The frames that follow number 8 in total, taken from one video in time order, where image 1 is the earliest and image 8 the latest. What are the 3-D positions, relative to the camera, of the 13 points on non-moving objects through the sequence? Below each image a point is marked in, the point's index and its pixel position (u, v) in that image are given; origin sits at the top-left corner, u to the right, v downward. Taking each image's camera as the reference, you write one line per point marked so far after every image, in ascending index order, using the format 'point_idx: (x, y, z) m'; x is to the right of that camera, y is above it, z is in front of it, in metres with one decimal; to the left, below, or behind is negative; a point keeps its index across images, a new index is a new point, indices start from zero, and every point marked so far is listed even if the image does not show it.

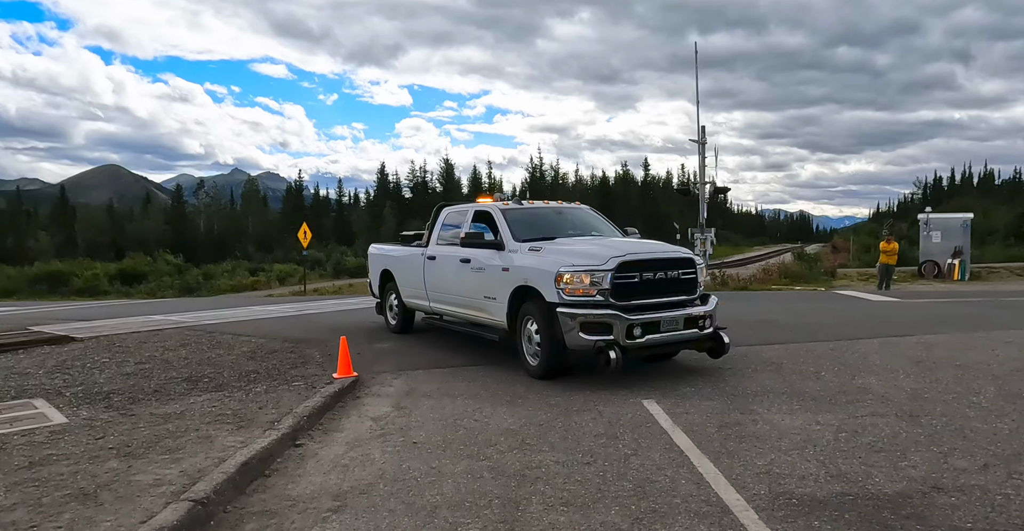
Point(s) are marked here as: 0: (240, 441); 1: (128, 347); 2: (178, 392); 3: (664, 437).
0: (-2.1, -1.4, +5.5) m
1: (-6.0, -1.3, +10.9) m
2: (-3.8, -1.4, +7.9) m
3: (+1.2, -1.4, +5.6) m
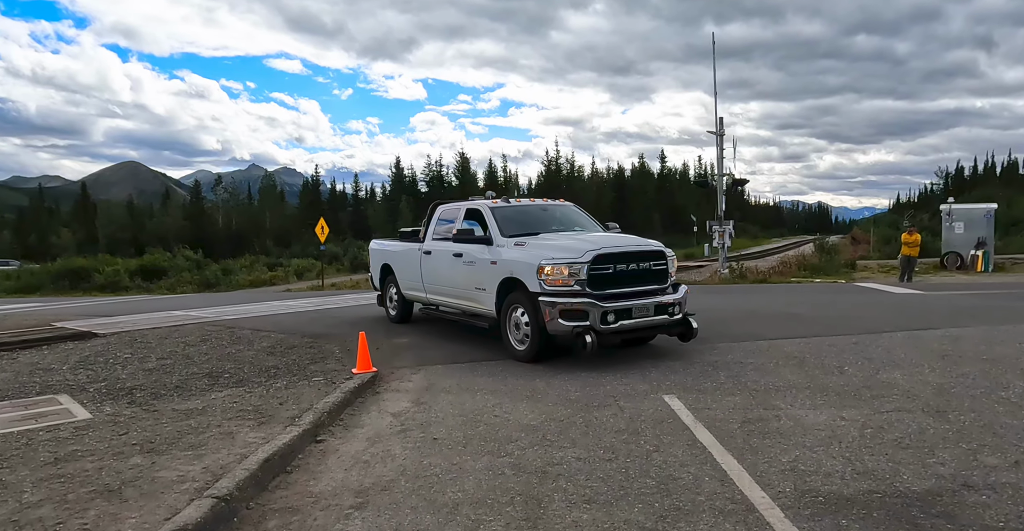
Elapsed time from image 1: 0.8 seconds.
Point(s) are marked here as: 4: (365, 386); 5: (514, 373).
0: (-2.0, -1.3, +5.5) m
1: (-5.7, -1.2, +11.0) m
2: (-3.6, -1.4, +8.0) m
3: (+1.4, -1.3, +5.5) m
4: (-1.6, -1.3, +7.4) m
5: (0.0, -1.2, +8.0) m
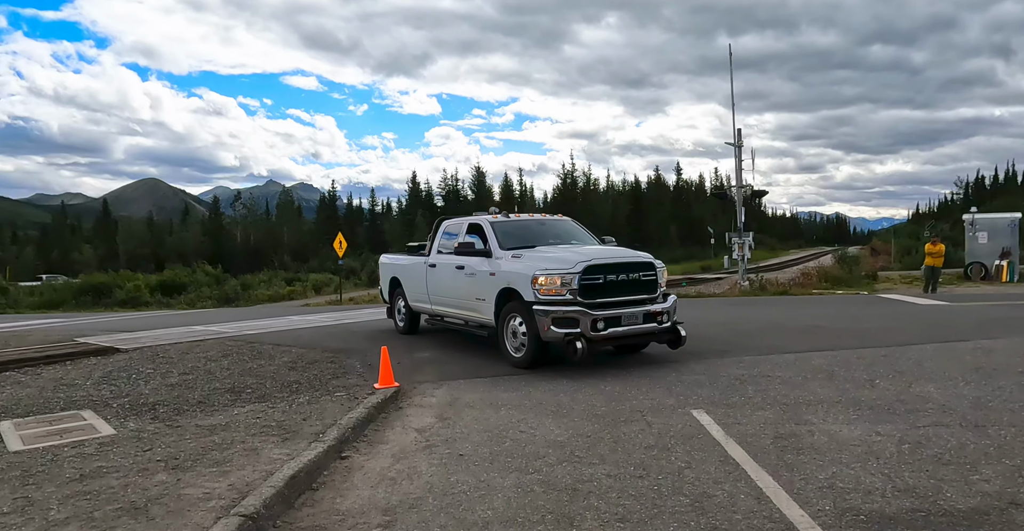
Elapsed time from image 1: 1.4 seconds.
0: (-1.8, -1.5, +5.4) m
1: (-5.4, -1.5, +11.1) m
2: (-3.3, -1.6, +8.0) m
3: (+1.6, -1.4, +5.4) m
4: (-1.3, -1.4, +7.3) m
5: (+0.3, -1.4, +7.9) m
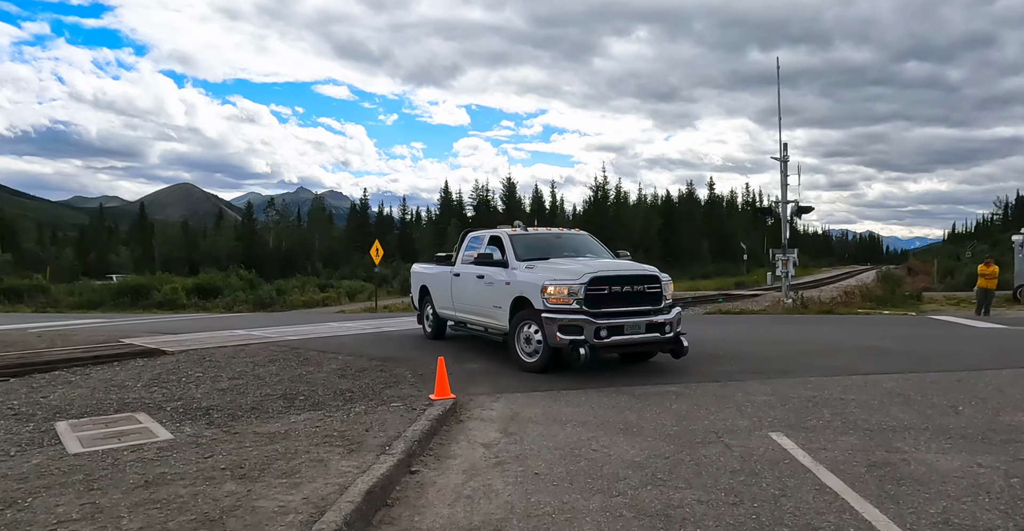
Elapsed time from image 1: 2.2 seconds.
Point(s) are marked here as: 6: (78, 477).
0: (-1.2, -1.5, +5.2) m
1: (-4.6, -1.5, +11.0) m
2: (-2.6, -1.6, +7.8) m
3: (+2.2, -1.5, +5.1) m
4: (-0.7, -1.5, +7.1) m
5: (+1.0, -1.5, +7.7) m
6: (-3.4, -1.7, +5.5) m
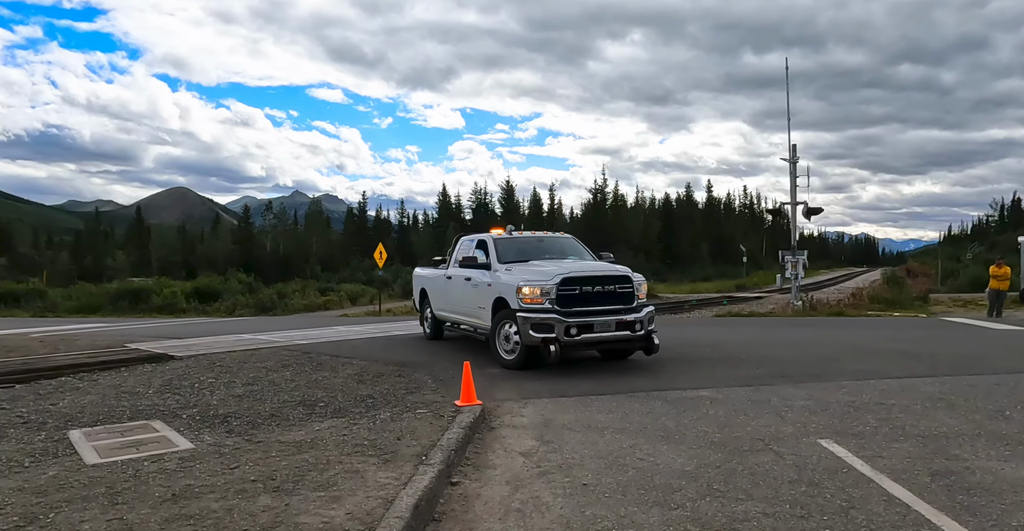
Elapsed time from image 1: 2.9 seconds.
0: (-0.8, -1.5, +5.0) m
1: (-4.3, -1.6, +10.7) m
2: (-2.3, -1.6, +7.5) m
3: (+2.5, -1.5, +4.8) m
4: (-0.3, -1.5, +6.8) m
5: (+1.3, -1.5, +7.4) m
6: (-3.1, -1.7, +5.2) m
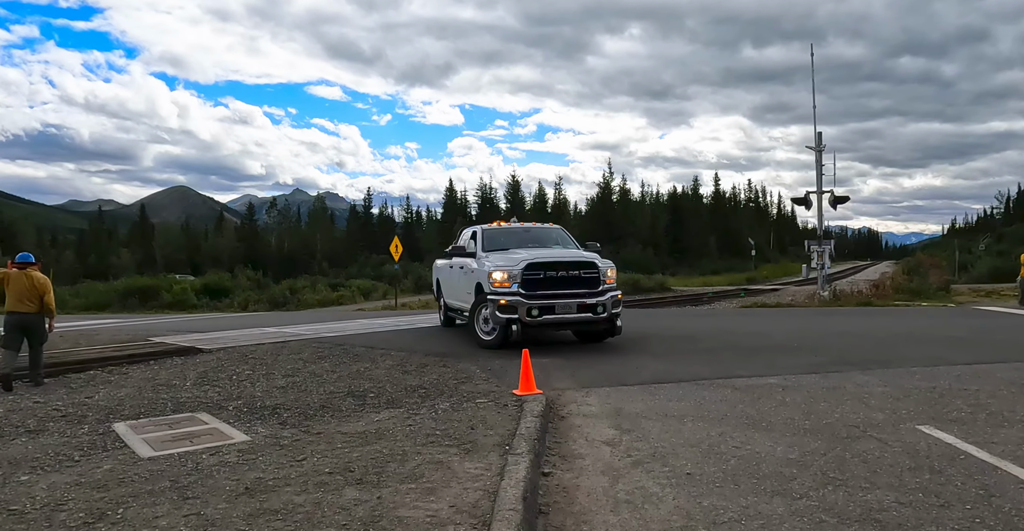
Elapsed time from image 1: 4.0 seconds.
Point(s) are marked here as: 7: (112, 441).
0: (-0.2, -1.3, +4.6) m
1: (-3.7, -1.4, +10.4) m
2: (-1.7, -1.5, +7.2) m
3: (+3.2, -1.3, +4.5) m
4: (+0.3, -1.3, +6.5) m
5: (+1.9, -1.3, +7.1) m
6: (-2.4, -1.5, +4.8) m
7: (-3.5, -1.6, +6.2) m
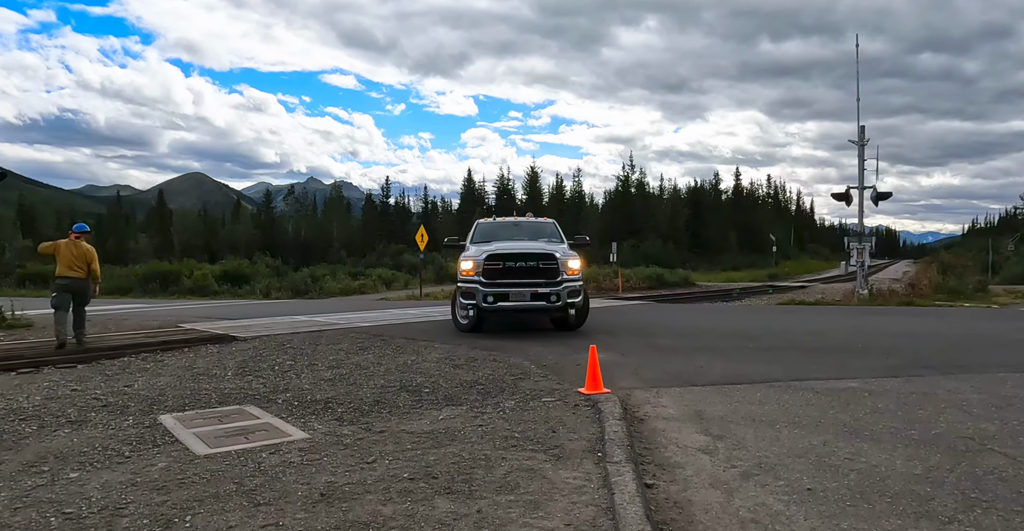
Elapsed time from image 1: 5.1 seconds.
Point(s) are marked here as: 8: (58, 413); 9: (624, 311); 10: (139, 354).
0: (+0.4, -1.3, +4.2) m
1: (-3.0, -1.2, +10.0) m
2: (-1.0, -1.3, +6.8) m
3: (+3.8, -1.3, +4.0) m
4: (+1.0, -1.2, +6.0) m
5: (+2.6, -1.3, +6.6) m
6: (-1.8, -1.4, +4.4) m
7: (-2.9, -1.4, +5.8) m
8: (-4.4, -1.4, +6.8) m
9: (+2.5, -1.0, +15.8) m
10: (-5.4, -1.3, +10.1) m
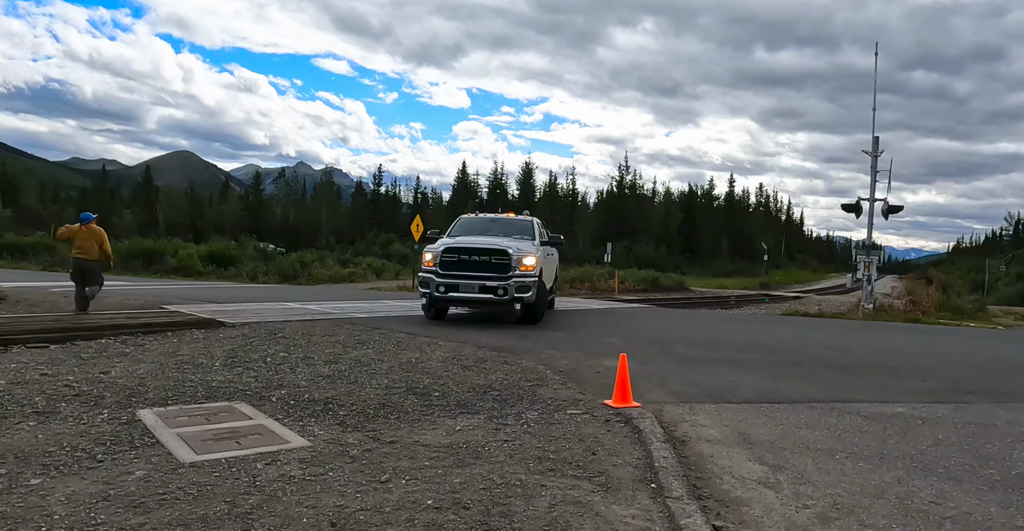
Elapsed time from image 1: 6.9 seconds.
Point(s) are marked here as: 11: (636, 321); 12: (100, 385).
0: (+0.7, -1.3, +3.6) m
1: (-2.8, -1.0, +9.3) m
2: (-0.8, -1.3, +6.1) m
3: (+4.0, -1.5, +3.4) m
4: (+1.2, -1.3, +5.4) m
5: (+2.8, -1.3, +6.0) m
6: (-1.6, -1.3, +3.8) m
7: (-2.7, -1.2, +5.1) m
8: (-4.2, -1.2, +6.0) m
9: (+2.5, -1.1, +15.2) m
10: (-5.3, -1.0, +9.4) m
11: (+2.5, -1.1, +14.0) m
12: (-4.0, -1.1, +6.7) m
